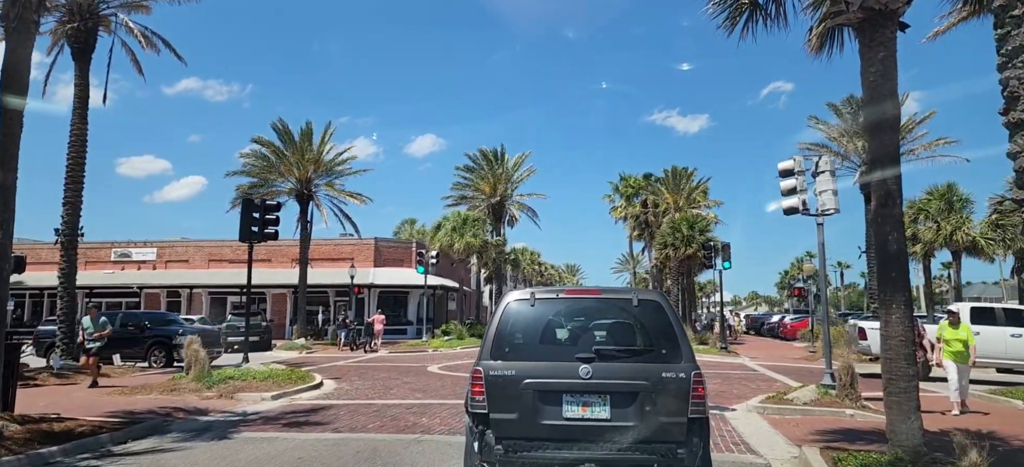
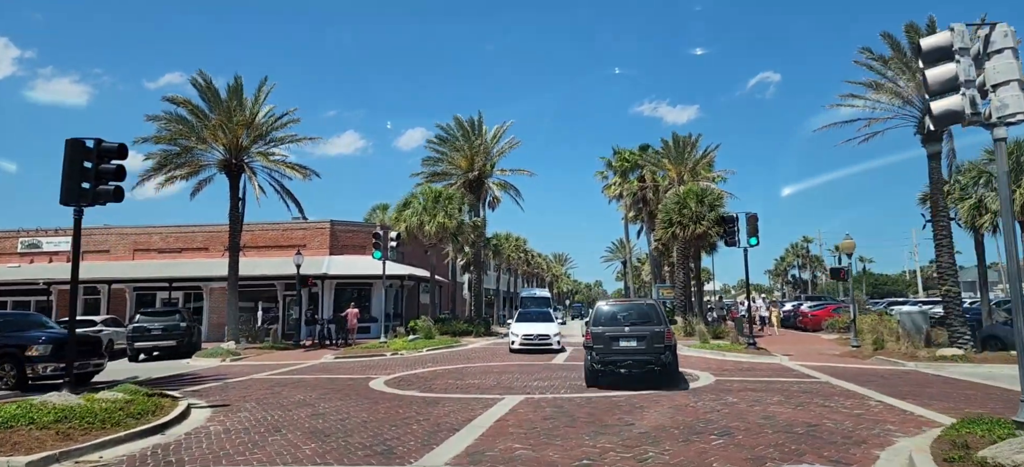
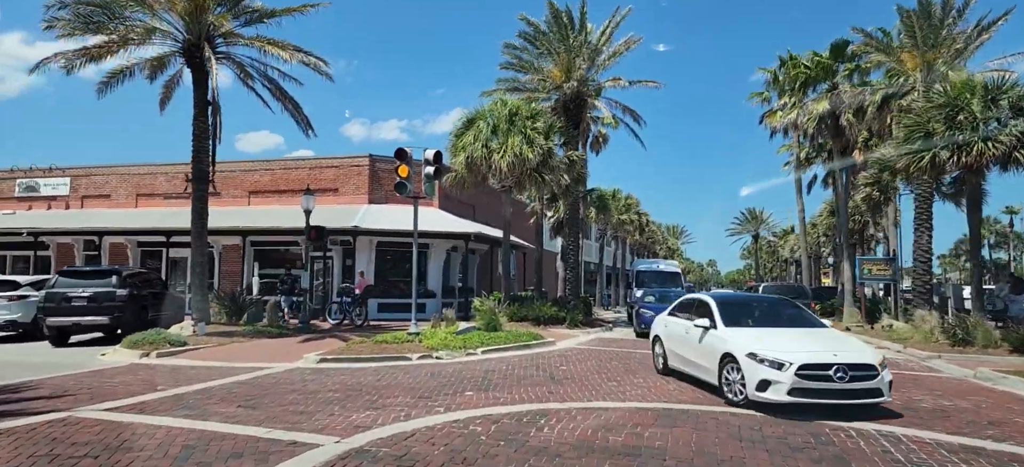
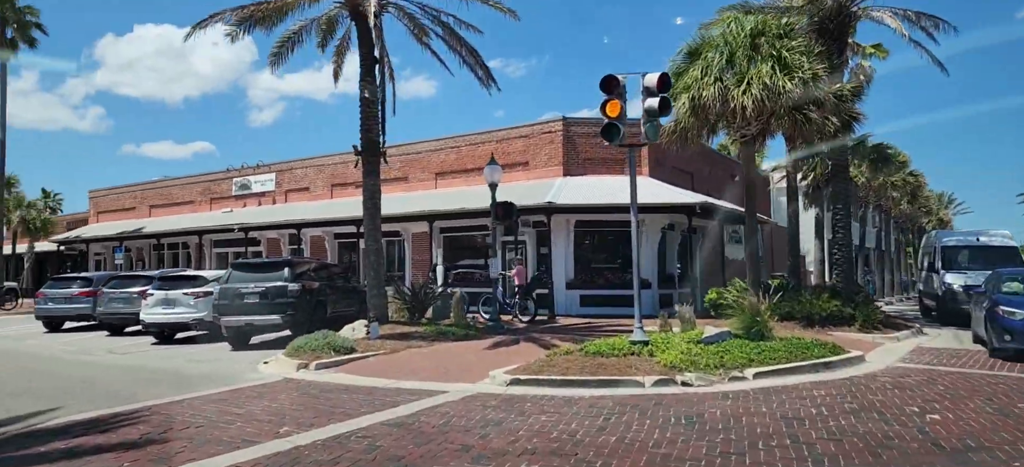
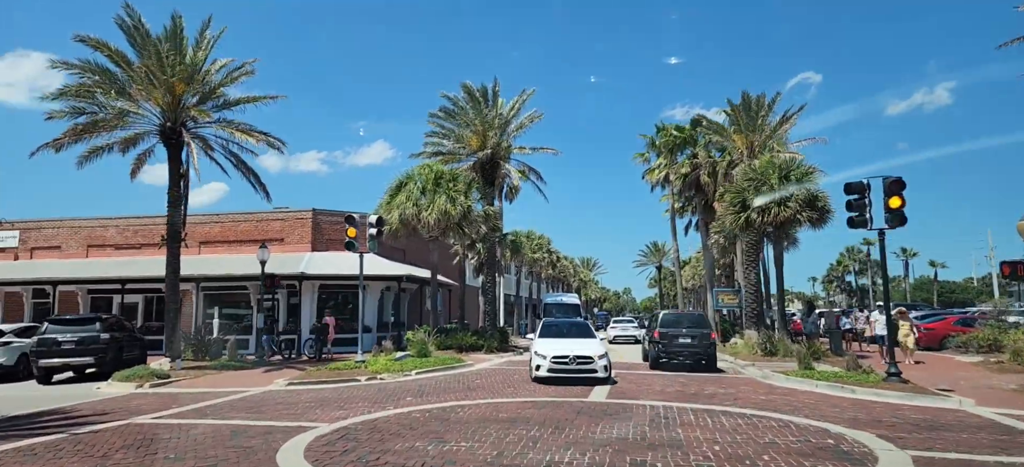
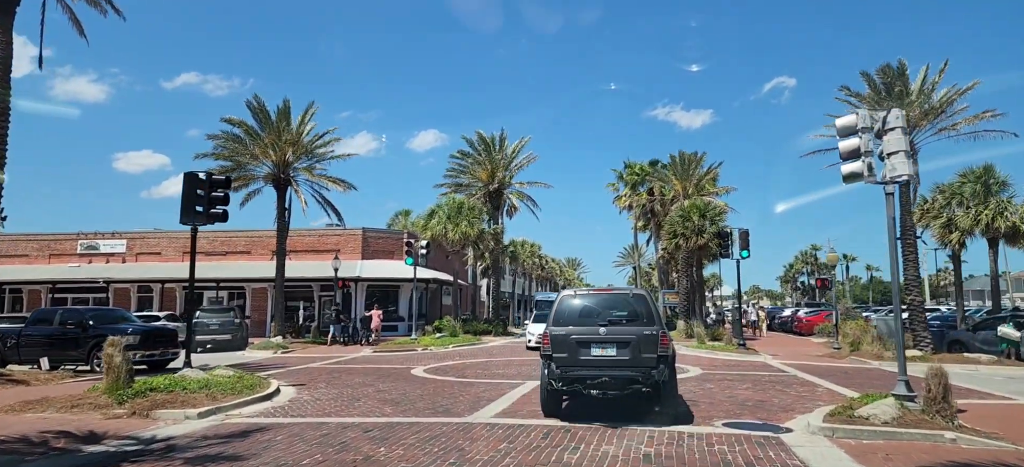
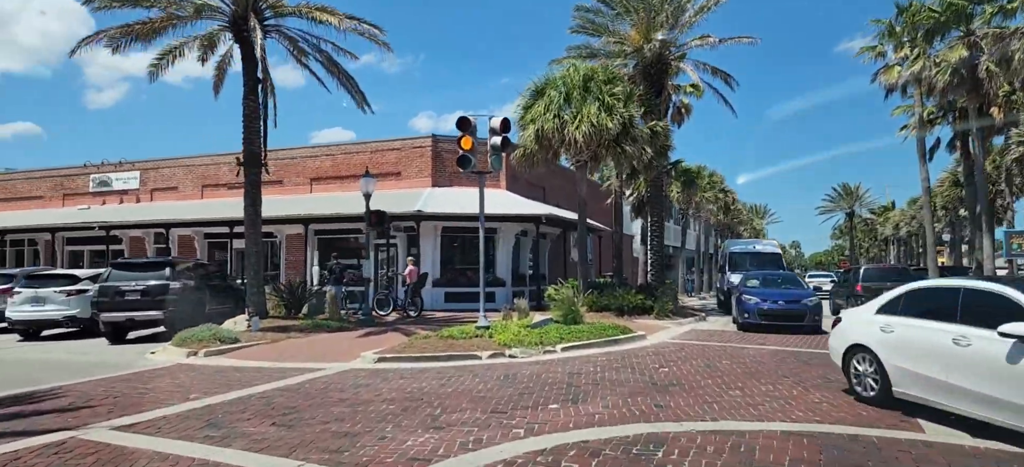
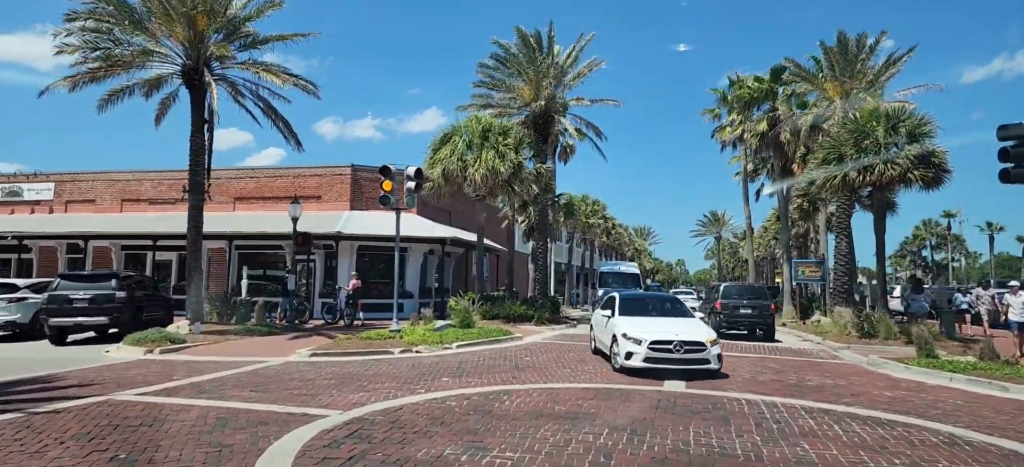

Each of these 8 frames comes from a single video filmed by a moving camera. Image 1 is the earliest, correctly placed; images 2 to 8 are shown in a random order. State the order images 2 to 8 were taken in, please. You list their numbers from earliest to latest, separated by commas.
6, 2, 5, 8, 3, 7, 4
